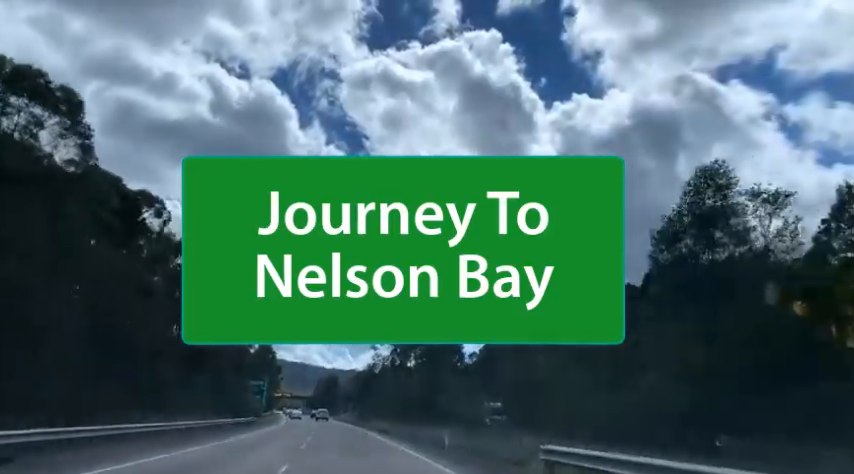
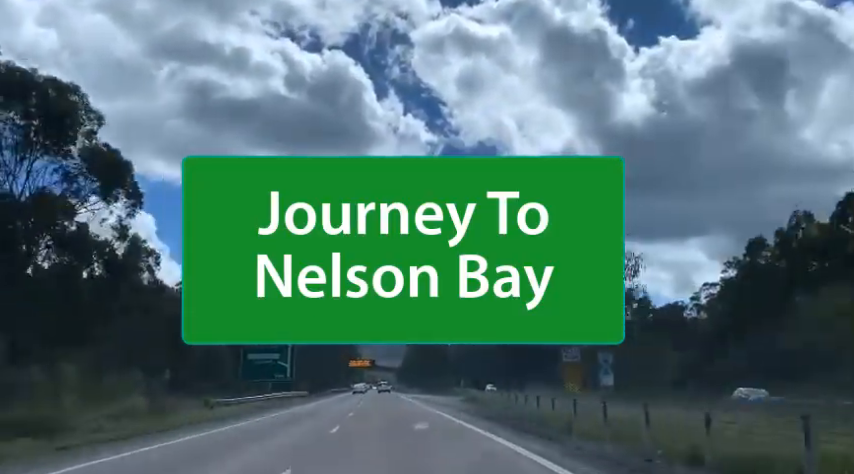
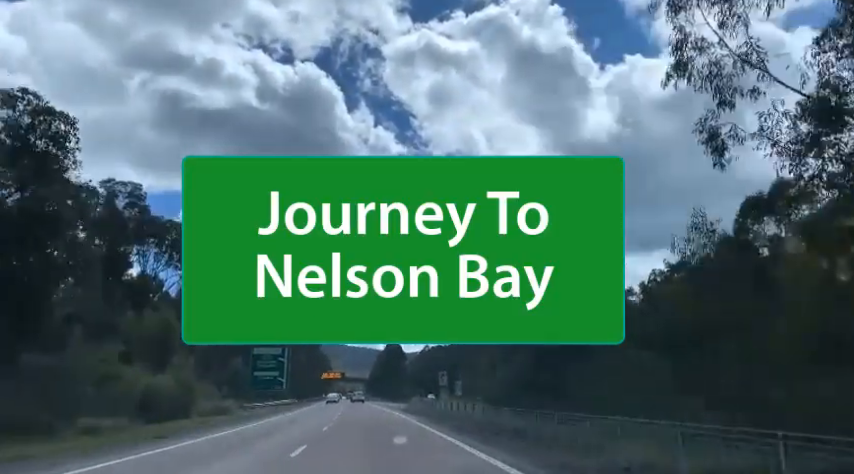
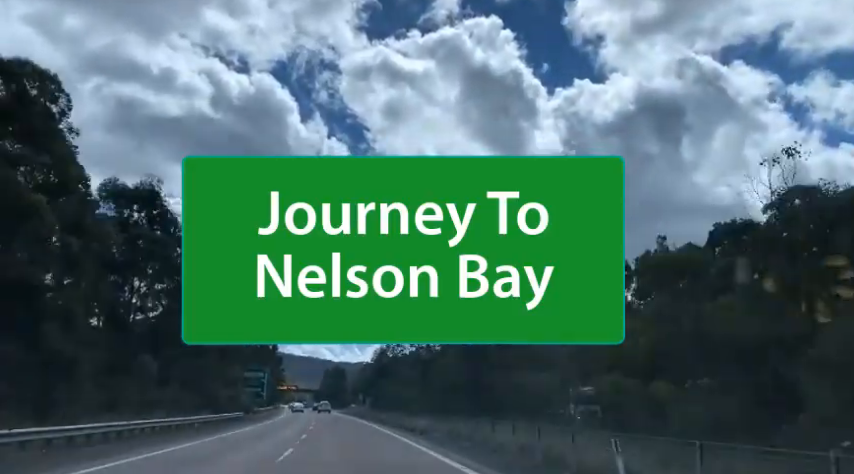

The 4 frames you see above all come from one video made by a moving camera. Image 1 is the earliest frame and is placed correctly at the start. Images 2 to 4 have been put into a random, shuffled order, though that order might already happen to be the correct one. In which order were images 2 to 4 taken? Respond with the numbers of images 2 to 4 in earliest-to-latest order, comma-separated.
4, 3, 2
